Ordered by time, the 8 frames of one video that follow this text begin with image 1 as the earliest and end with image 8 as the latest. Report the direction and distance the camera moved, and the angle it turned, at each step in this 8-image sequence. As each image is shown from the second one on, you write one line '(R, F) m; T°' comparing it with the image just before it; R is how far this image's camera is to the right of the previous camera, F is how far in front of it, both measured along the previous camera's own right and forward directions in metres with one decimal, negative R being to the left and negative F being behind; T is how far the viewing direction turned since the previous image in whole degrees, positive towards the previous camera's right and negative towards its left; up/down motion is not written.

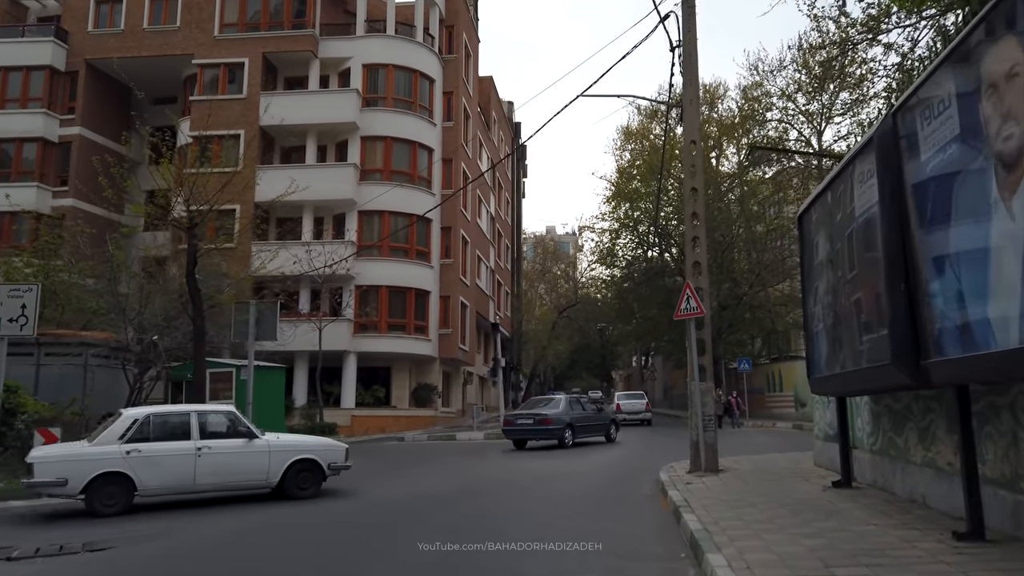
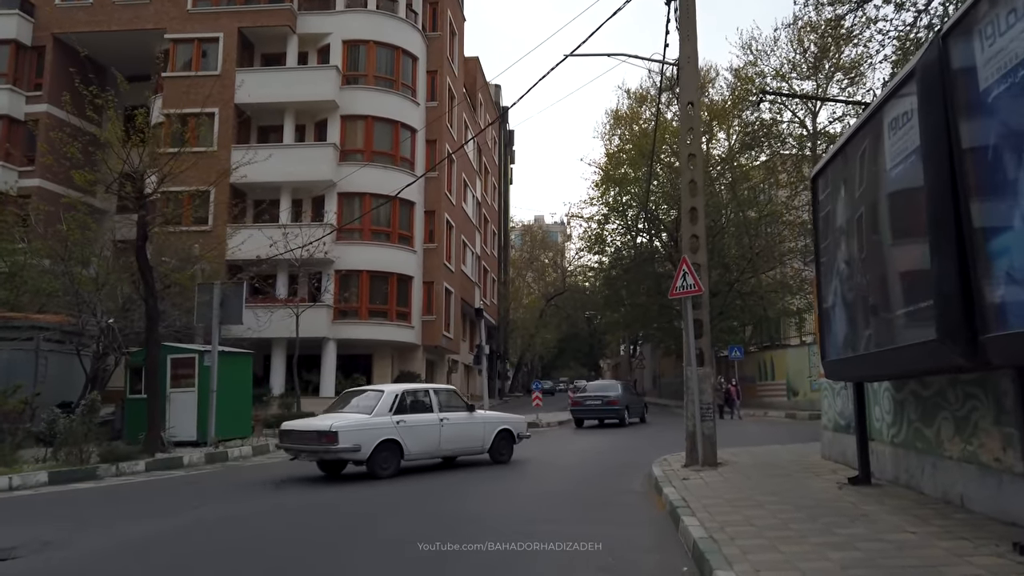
(+0.1, +1.1) m; +1°
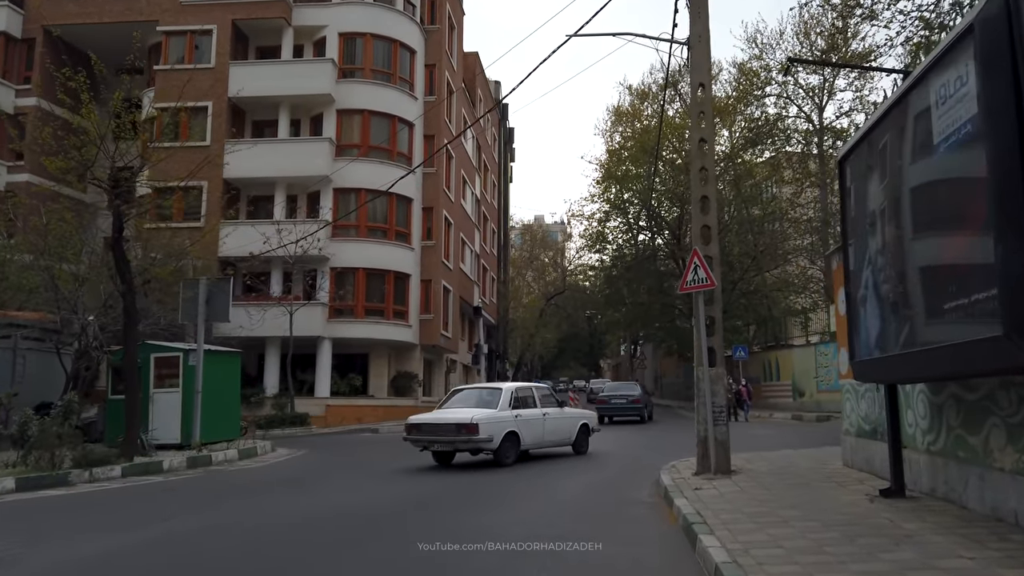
(0.0, +0.7) m; 0°
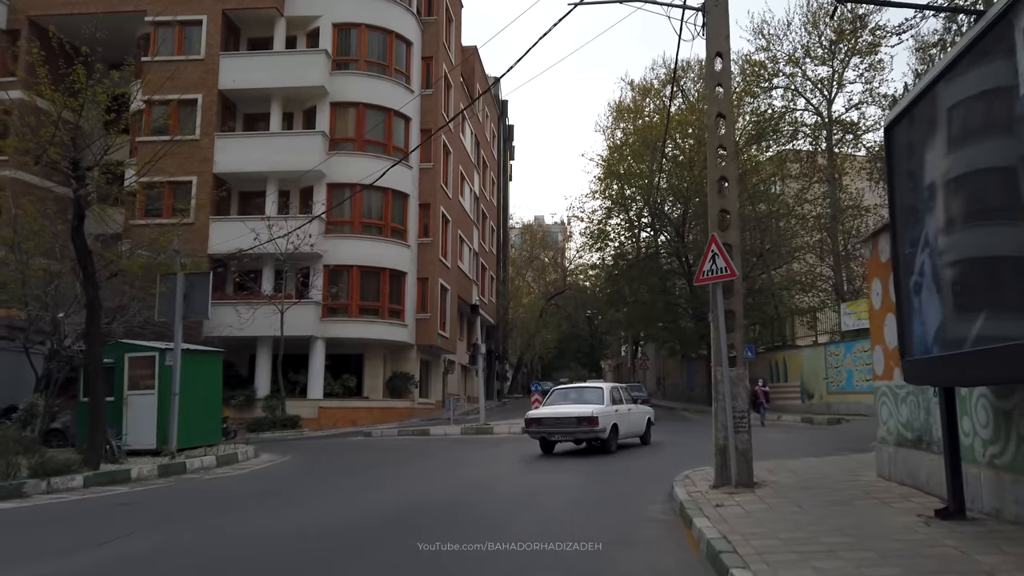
(0.0, +1.0) m; 0°
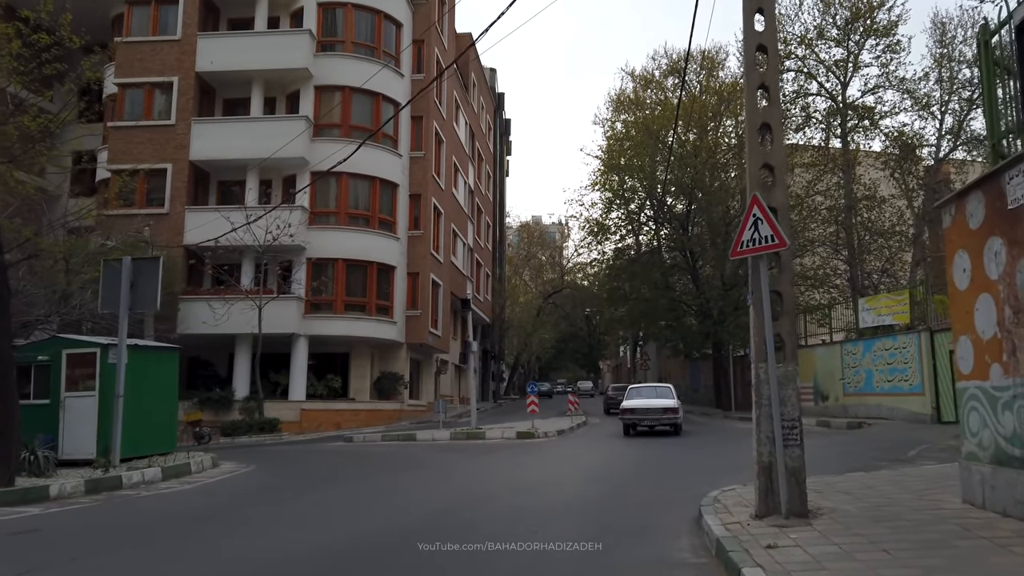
(+0.1, +1.9) m; 0°
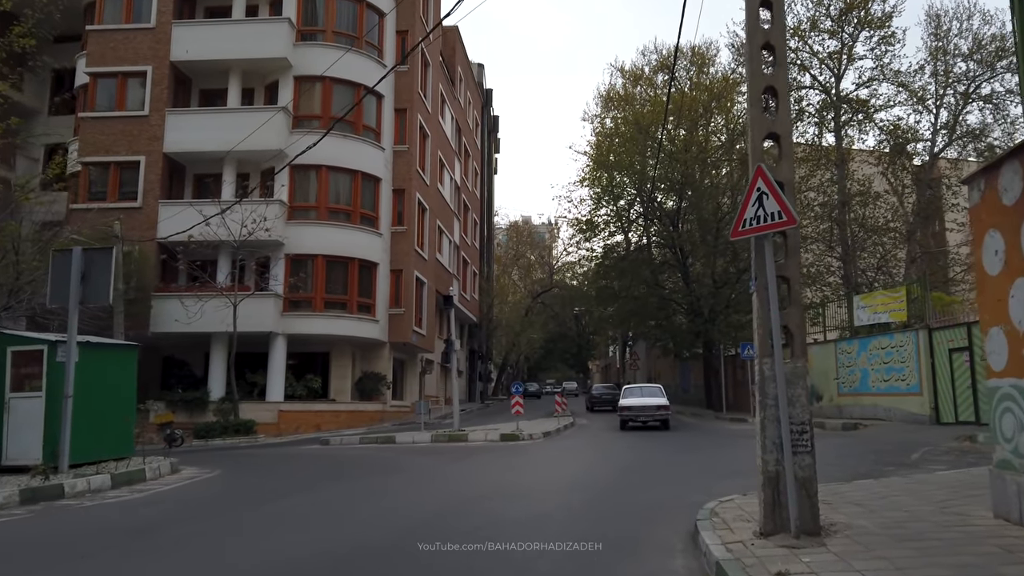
(+0.2, +0.9) m; +1°
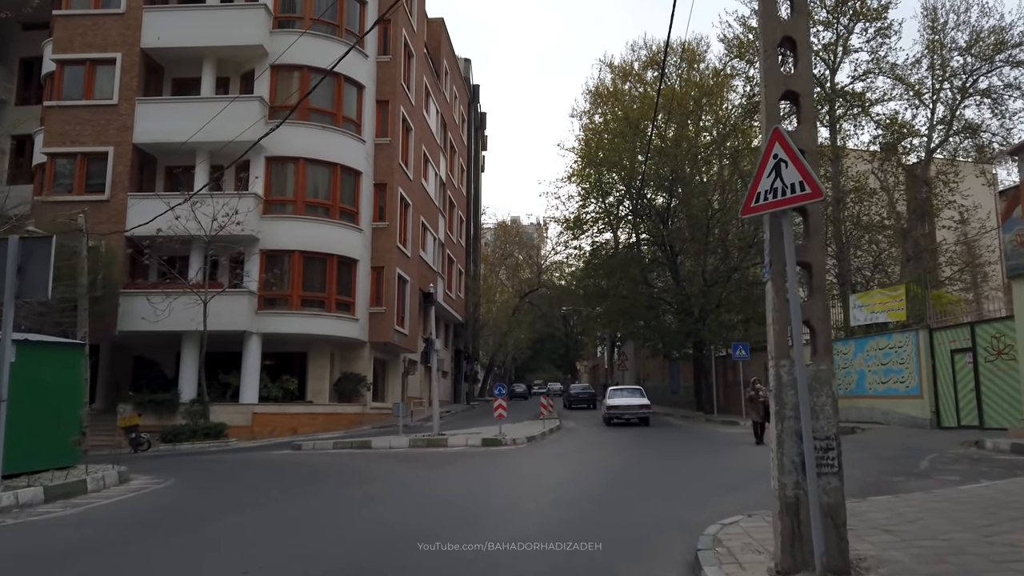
(+0.1, +1.0) m; +1°
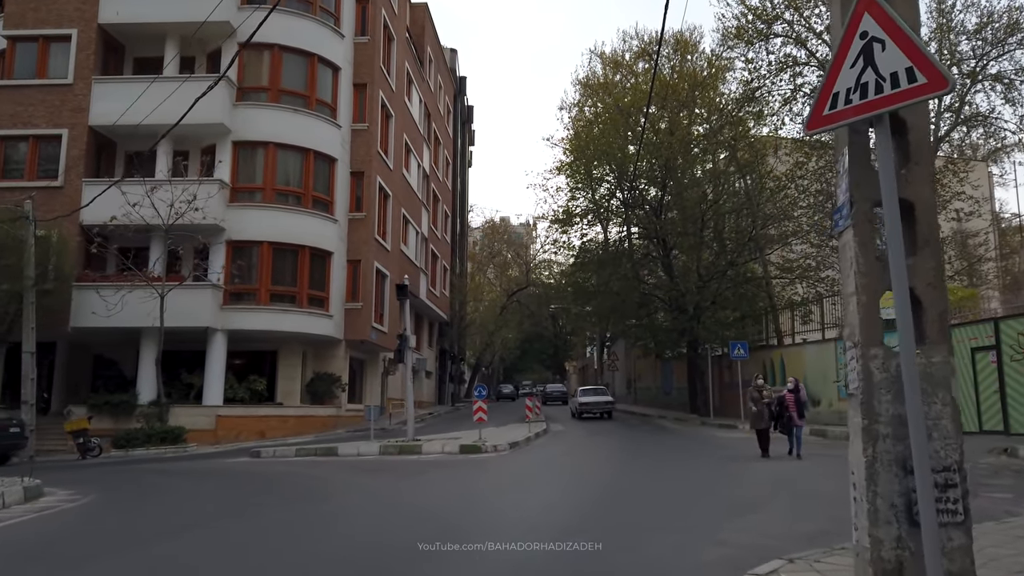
(+0.2, +1.7) m; +1°
